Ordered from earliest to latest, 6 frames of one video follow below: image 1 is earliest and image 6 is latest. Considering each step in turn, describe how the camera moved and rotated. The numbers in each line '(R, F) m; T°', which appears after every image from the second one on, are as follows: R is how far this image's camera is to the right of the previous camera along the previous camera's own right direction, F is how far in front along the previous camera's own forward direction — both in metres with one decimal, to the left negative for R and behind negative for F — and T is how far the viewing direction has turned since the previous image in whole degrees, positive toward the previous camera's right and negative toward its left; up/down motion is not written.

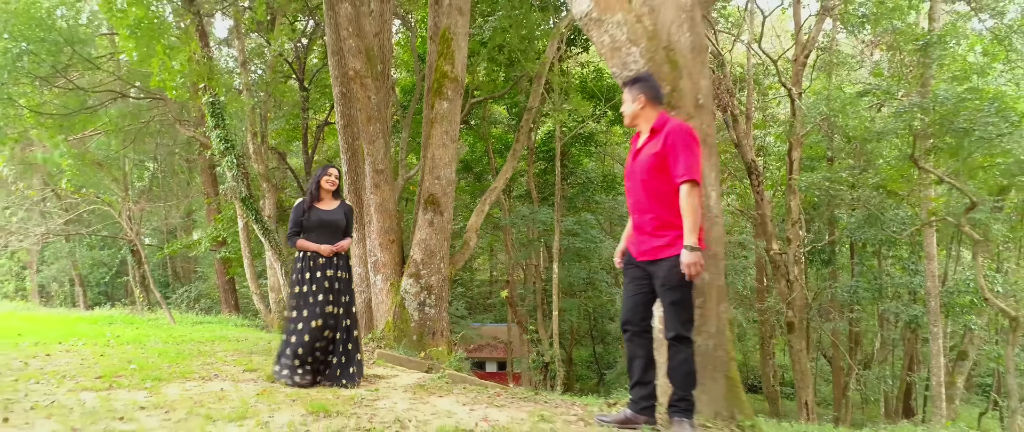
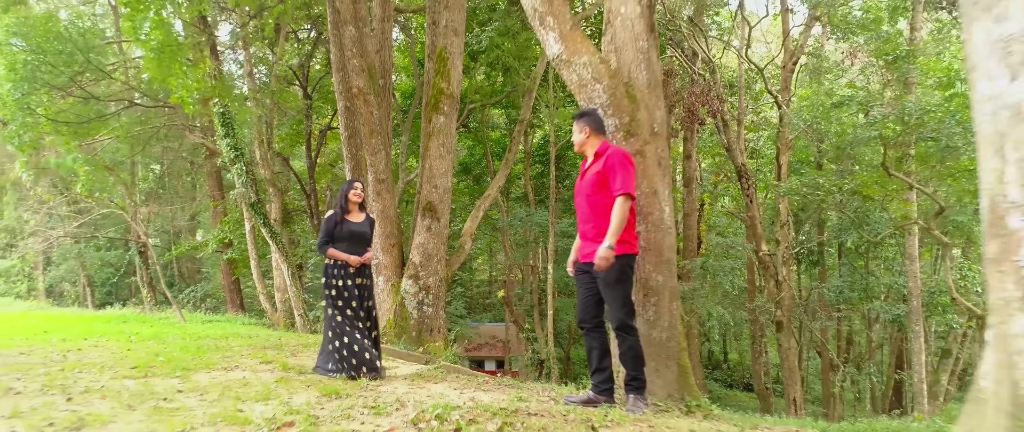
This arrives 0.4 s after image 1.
(+0.1, -0.5) m; 0°
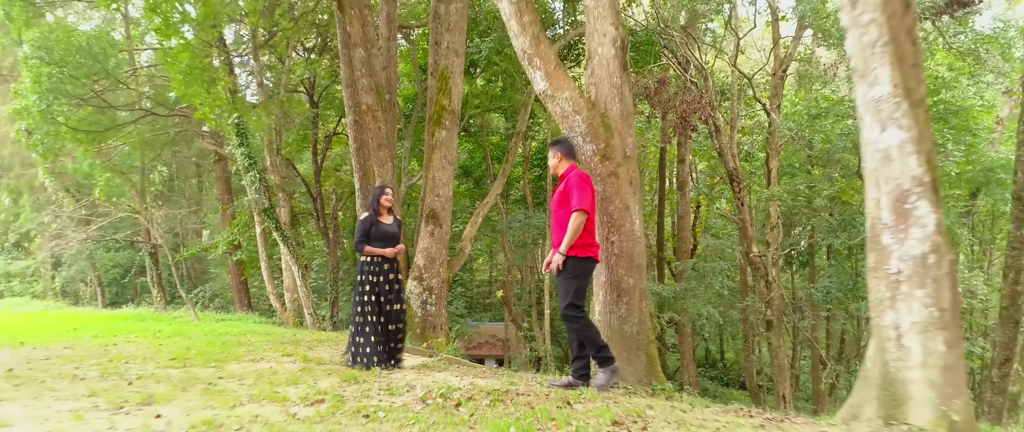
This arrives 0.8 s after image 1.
(+0.1, -0.5) m; 0°
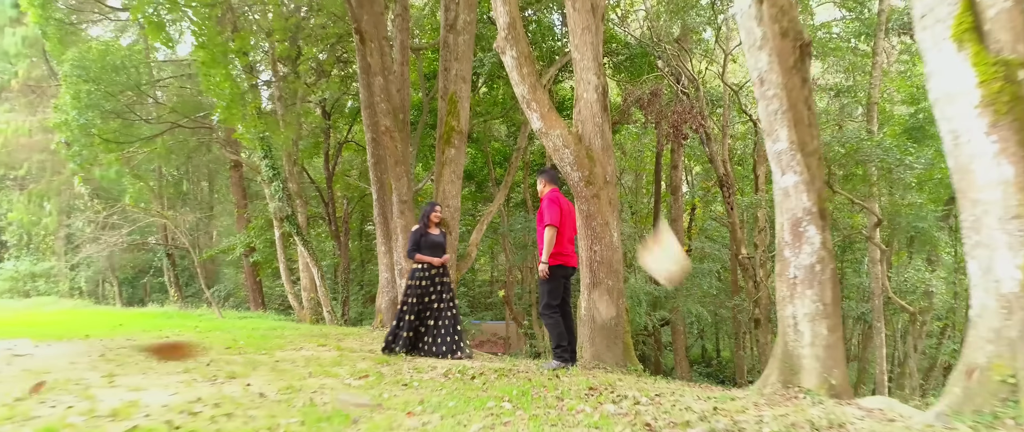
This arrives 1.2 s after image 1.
(0.0, -0.8) m; 0°
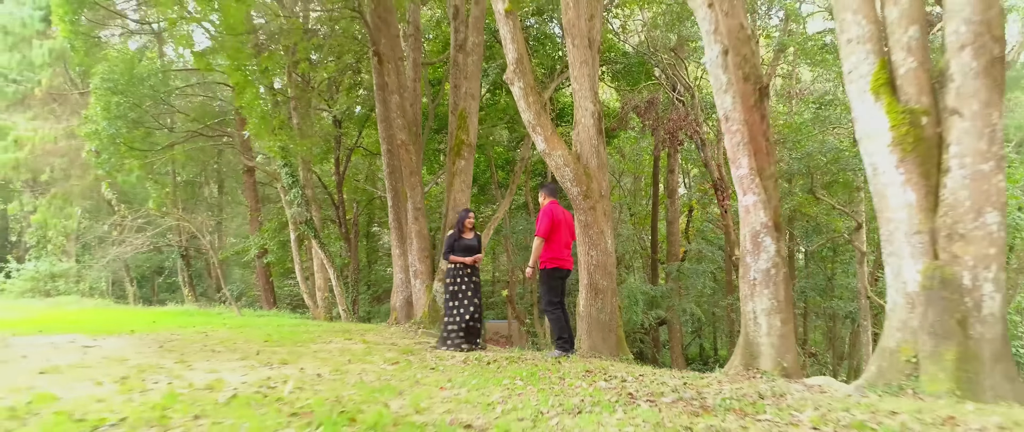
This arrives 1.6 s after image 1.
(-0.1, -0.7) m; 0°
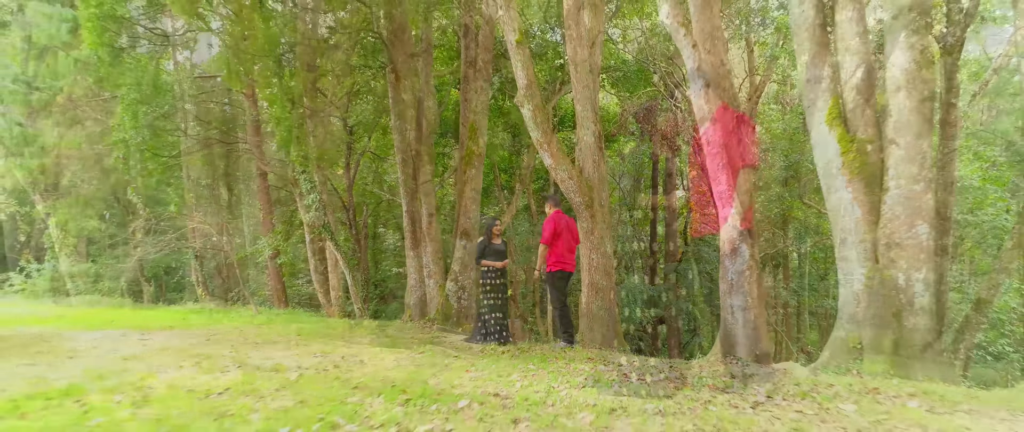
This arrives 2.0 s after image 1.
(-0.1, -0.6) m; 0°
